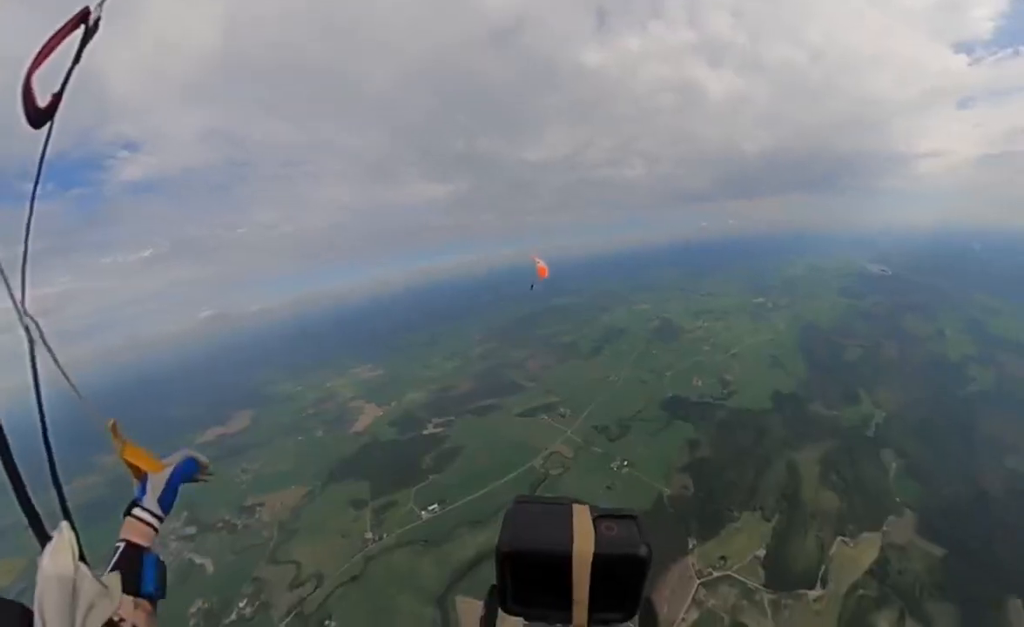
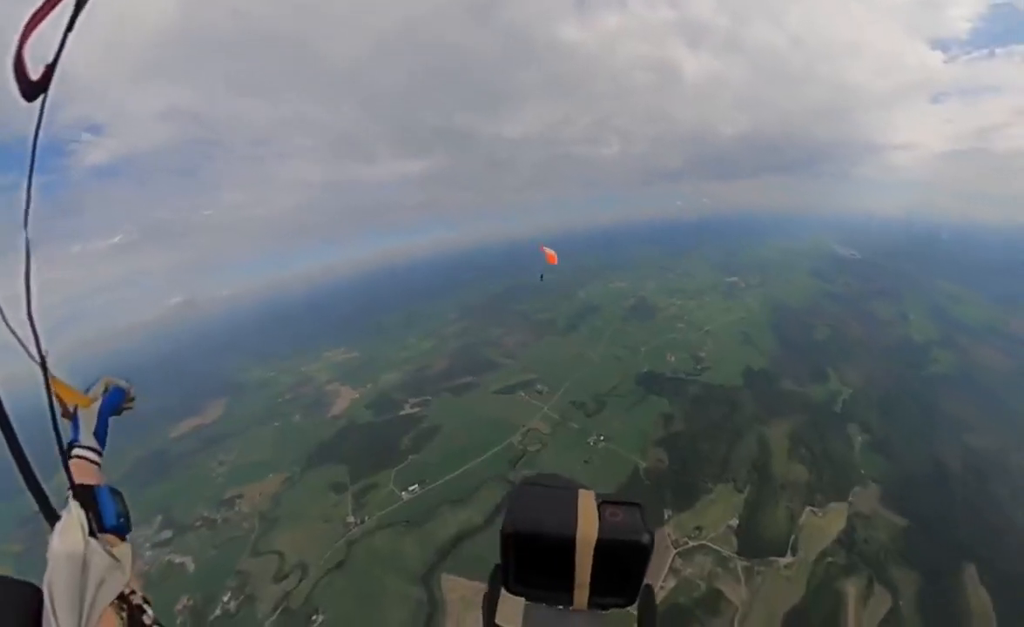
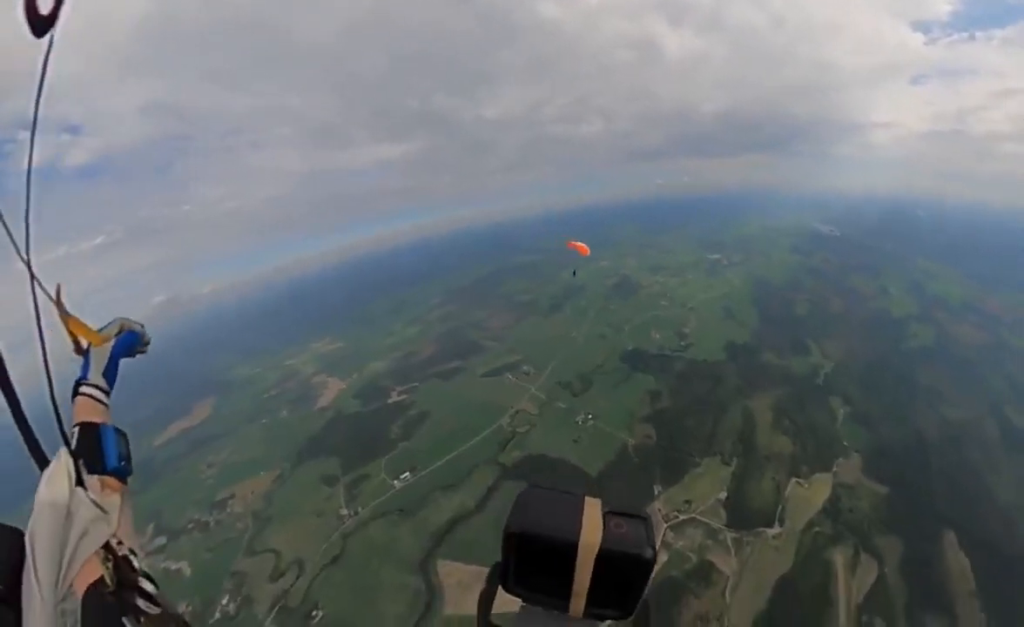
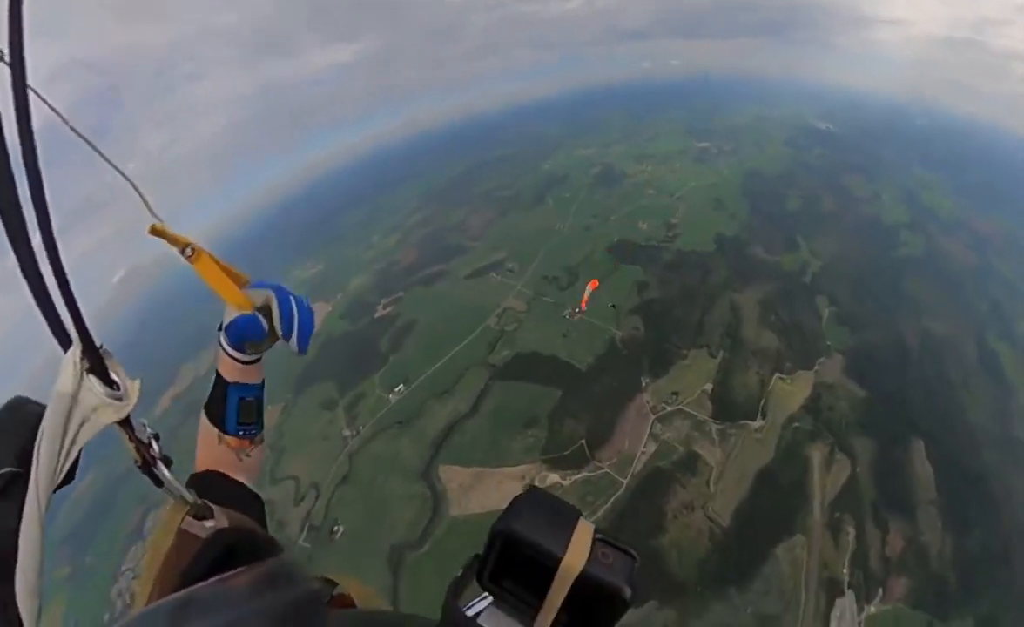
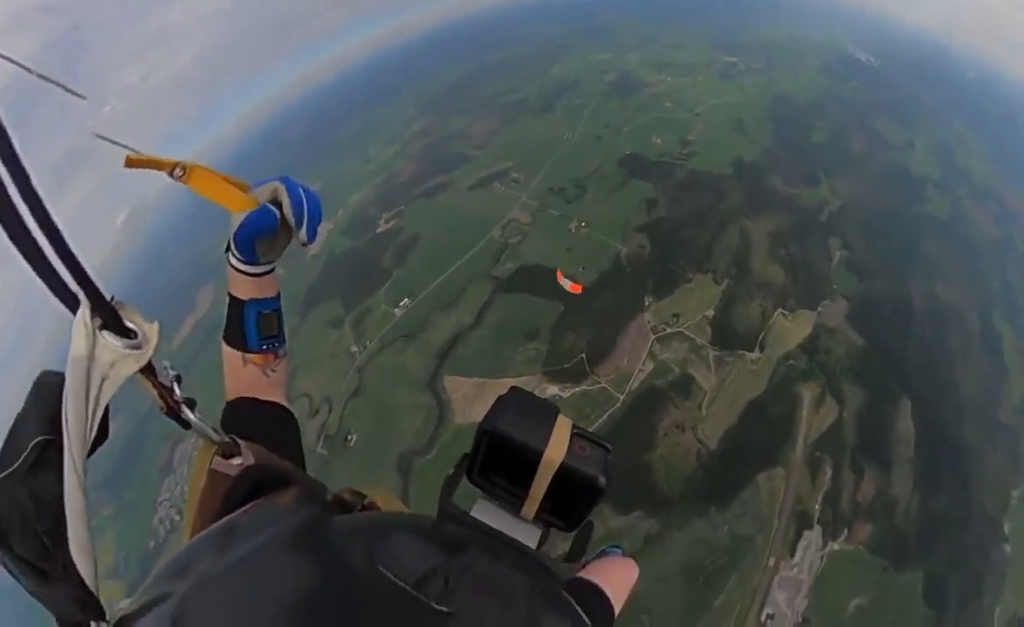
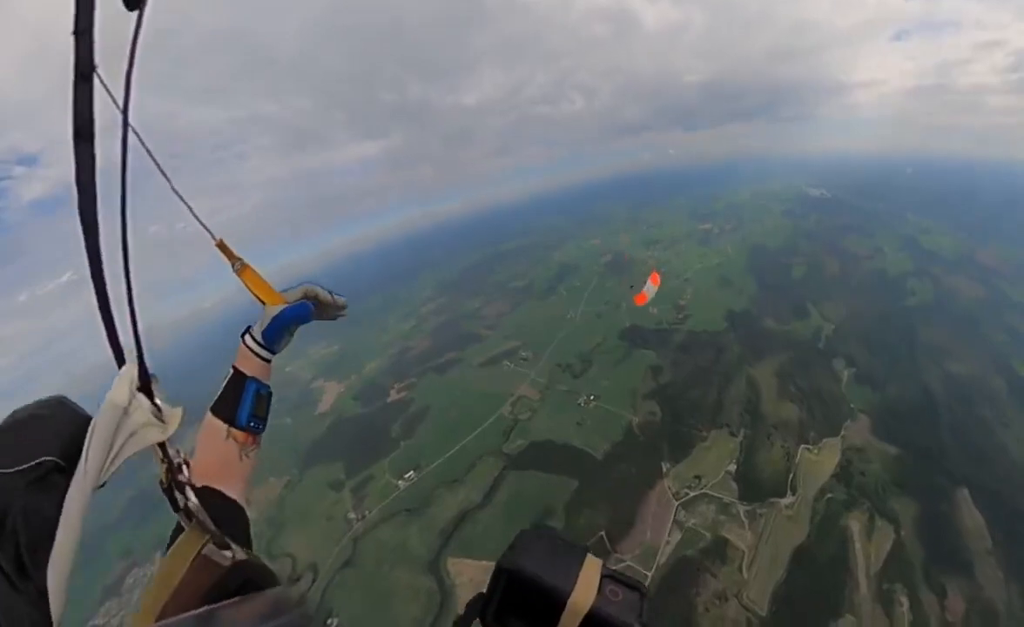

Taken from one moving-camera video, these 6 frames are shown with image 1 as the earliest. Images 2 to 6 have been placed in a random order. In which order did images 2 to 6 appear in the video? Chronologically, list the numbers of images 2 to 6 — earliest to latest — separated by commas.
2, 3, 6, 4, 5
